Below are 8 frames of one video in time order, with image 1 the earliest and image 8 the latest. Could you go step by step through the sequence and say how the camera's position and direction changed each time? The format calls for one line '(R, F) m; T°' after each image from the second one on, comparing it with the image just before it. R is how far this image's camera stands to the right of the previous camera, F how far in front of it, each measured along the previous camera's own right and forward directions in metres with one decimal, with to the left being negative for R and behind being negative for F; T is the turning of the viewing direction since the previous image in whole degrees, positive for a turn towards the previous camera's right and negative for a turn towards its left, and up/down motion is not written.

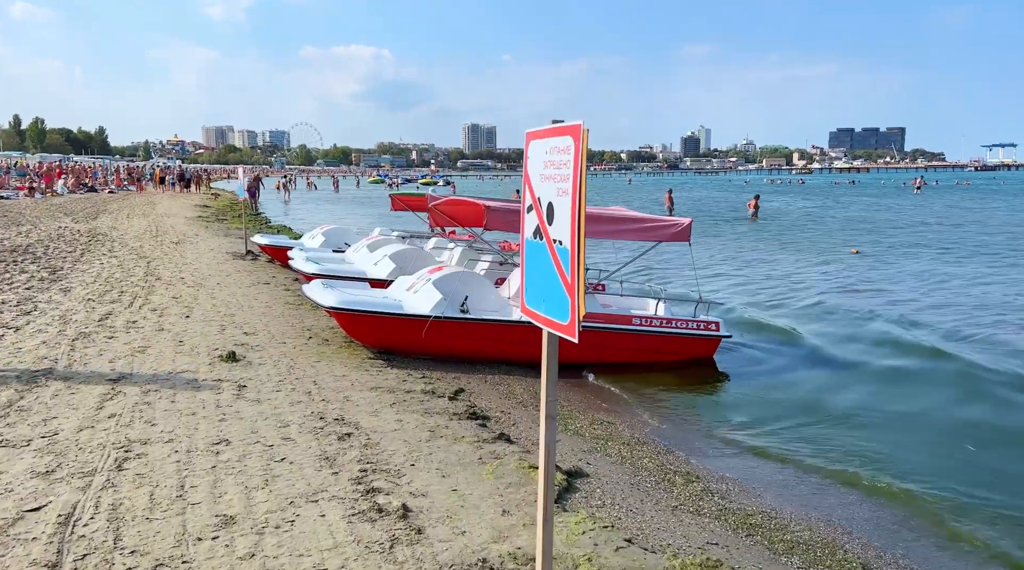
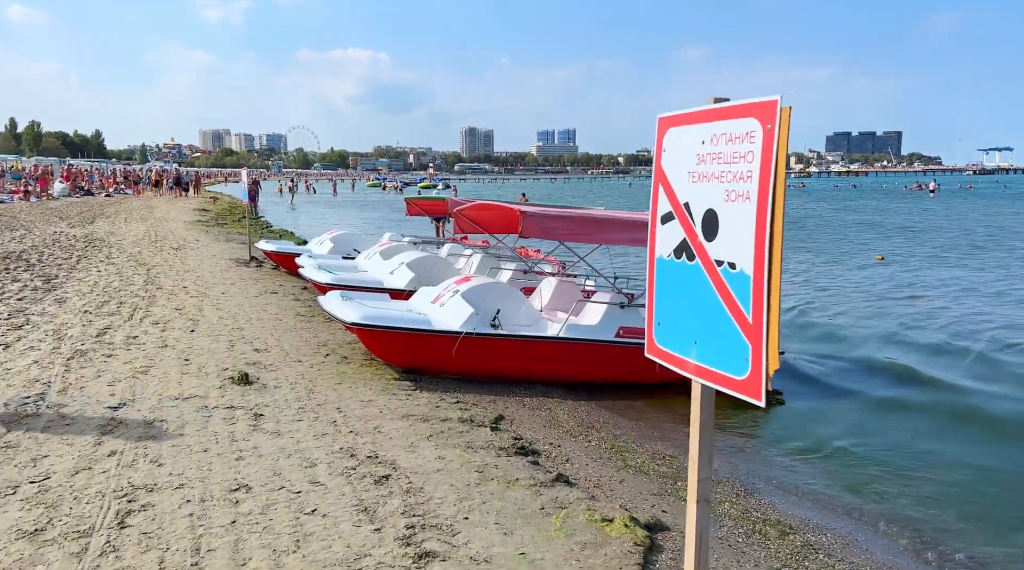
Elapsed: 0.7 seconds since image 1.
(-0.5, +0.9) m; 0°
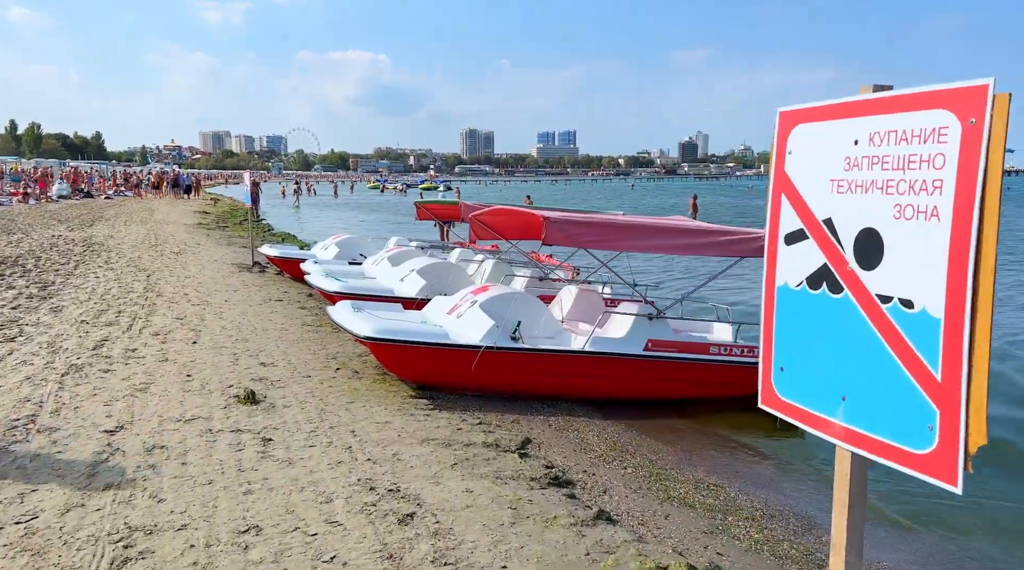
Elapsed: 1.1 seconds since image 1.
(-0.2, +0.6) m; 0°
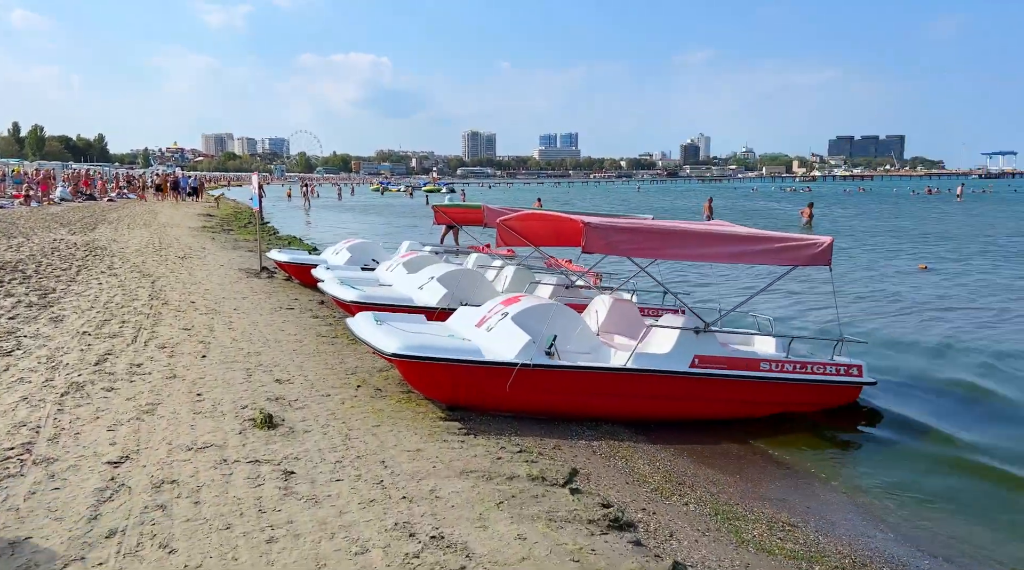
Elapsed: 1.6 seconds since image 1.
(-0.3, +0.7) m; 0°
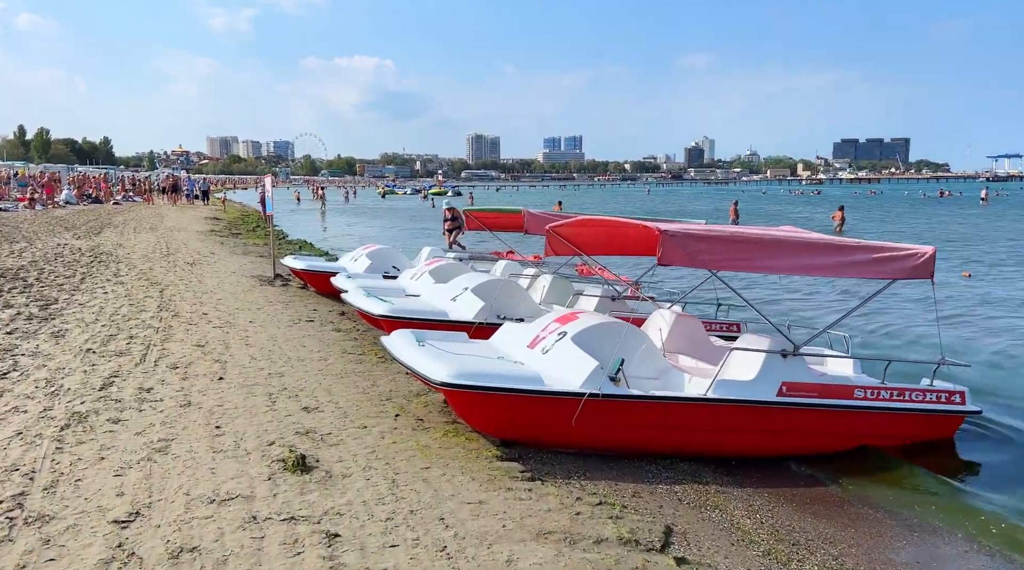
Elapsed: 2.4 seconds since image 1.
(-0.5, +1.1) m; 0°
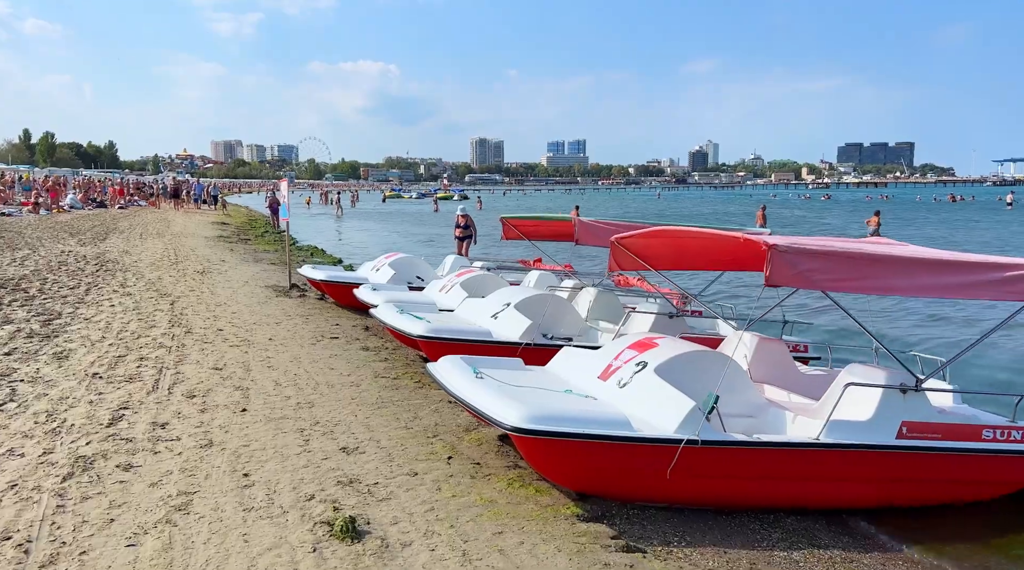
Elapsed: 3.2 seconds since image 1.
(-0.5, +1.1) m; 0°
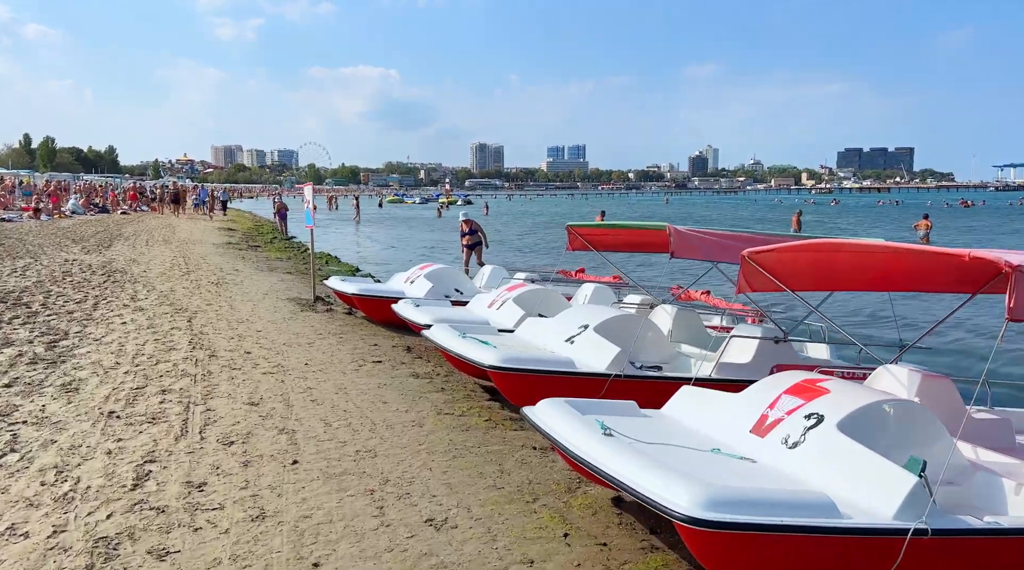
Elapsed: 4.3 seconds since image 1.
(-0.9, +1.5) m; 0°
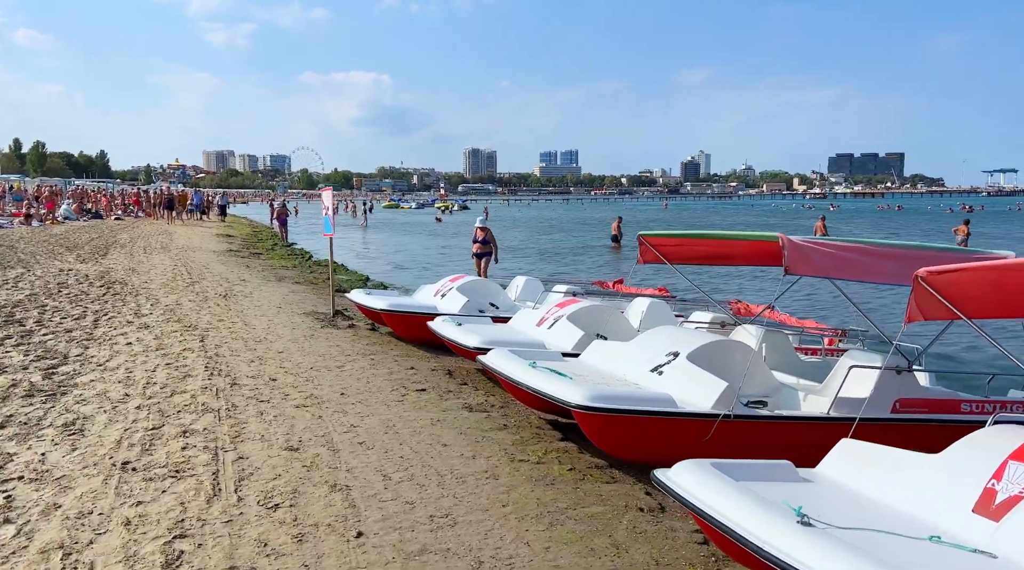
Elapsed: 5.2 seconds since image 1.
(-0.8, +1.3) m; 0°
